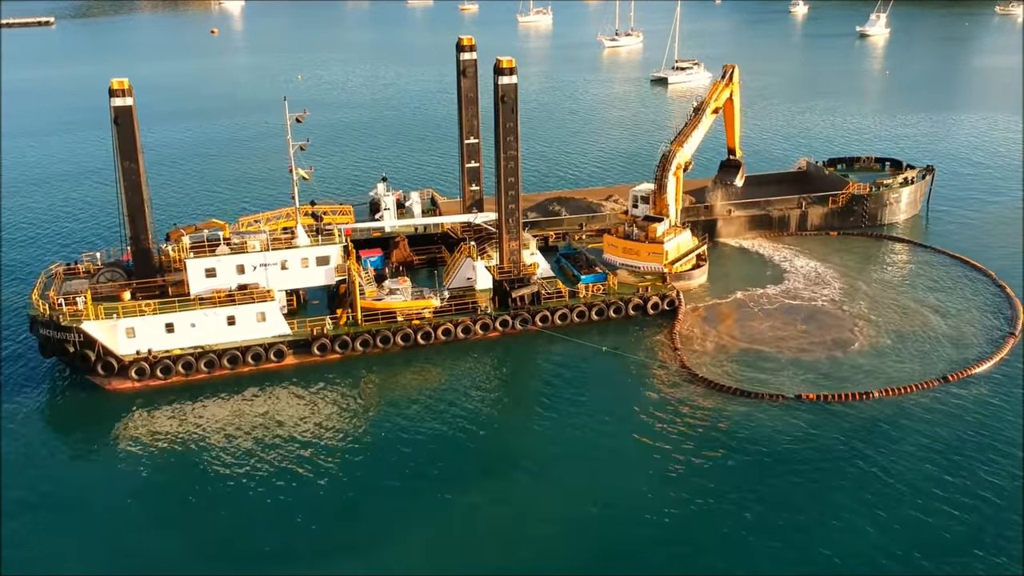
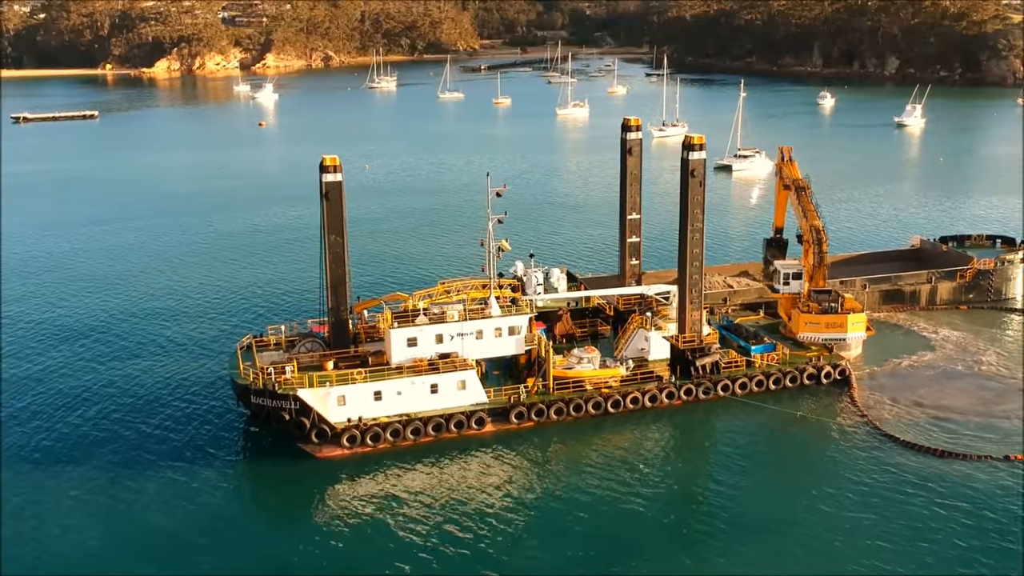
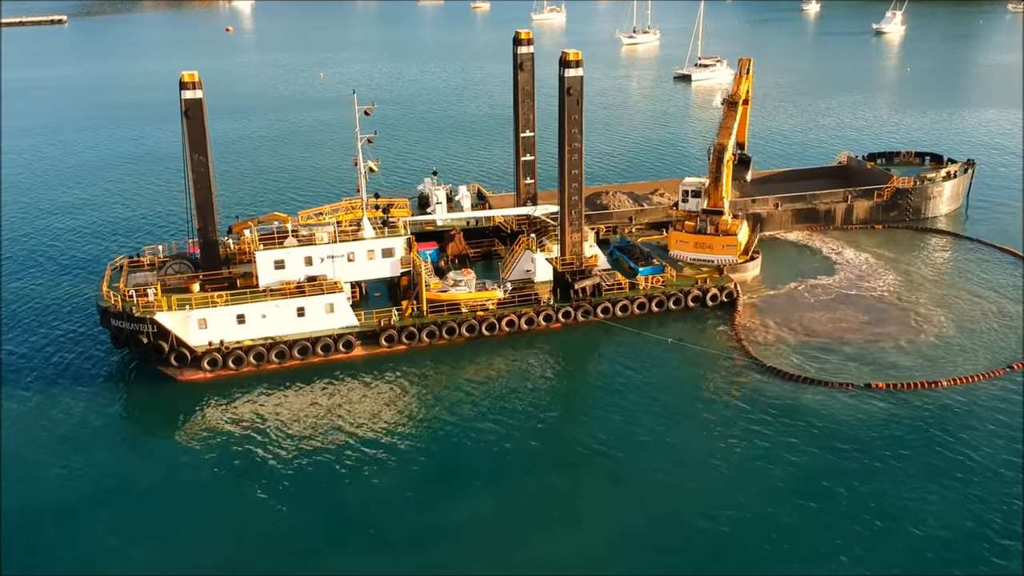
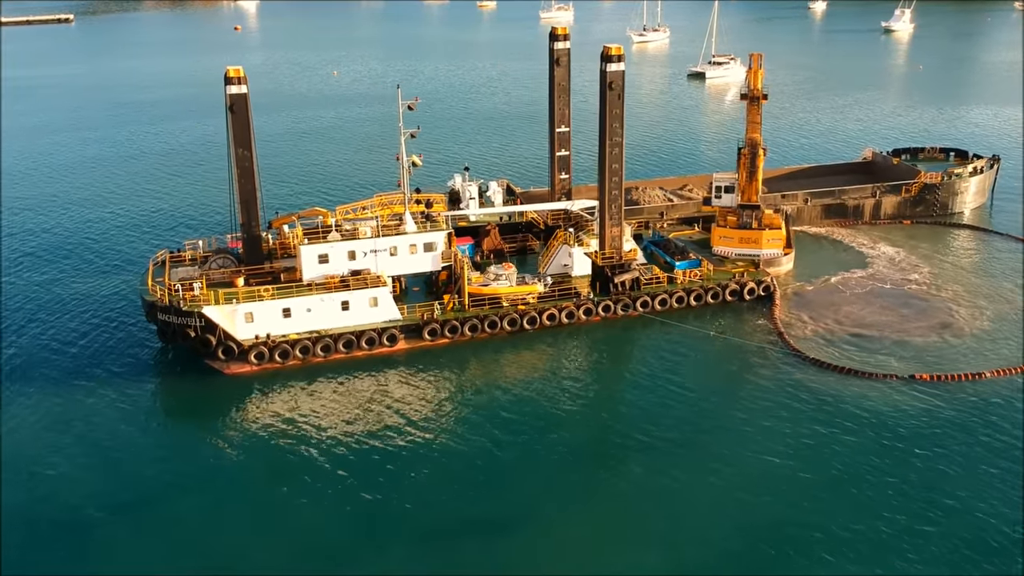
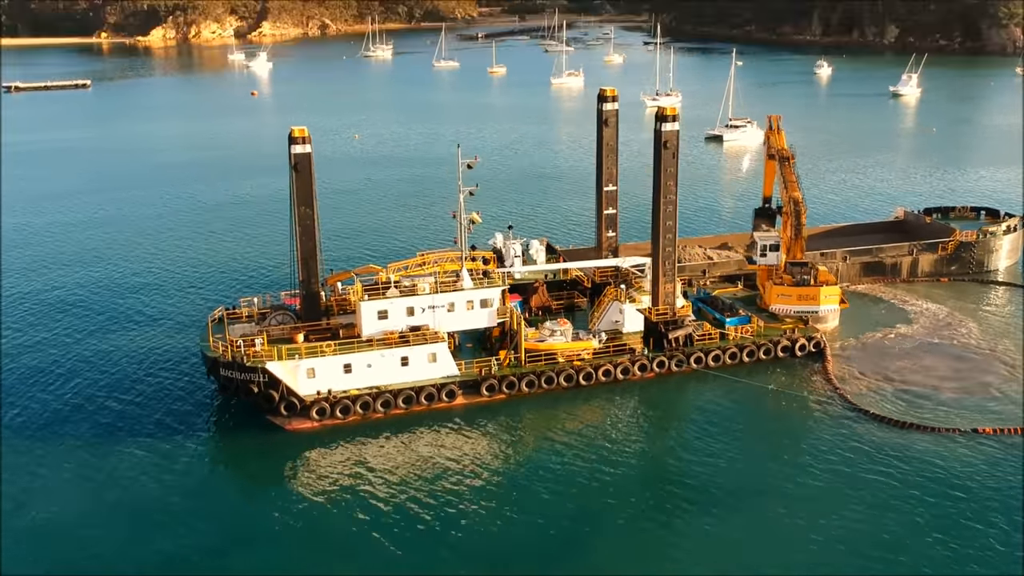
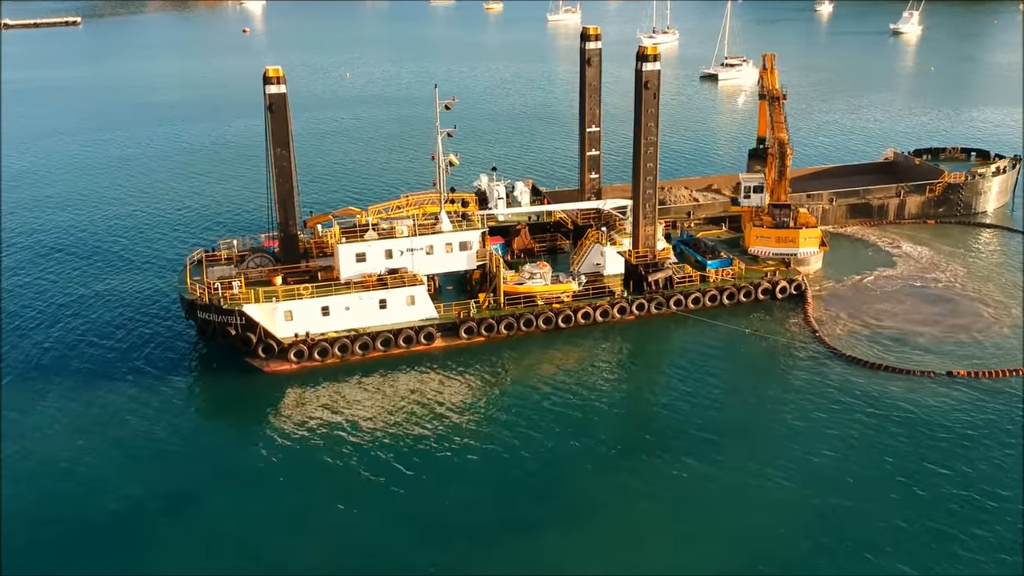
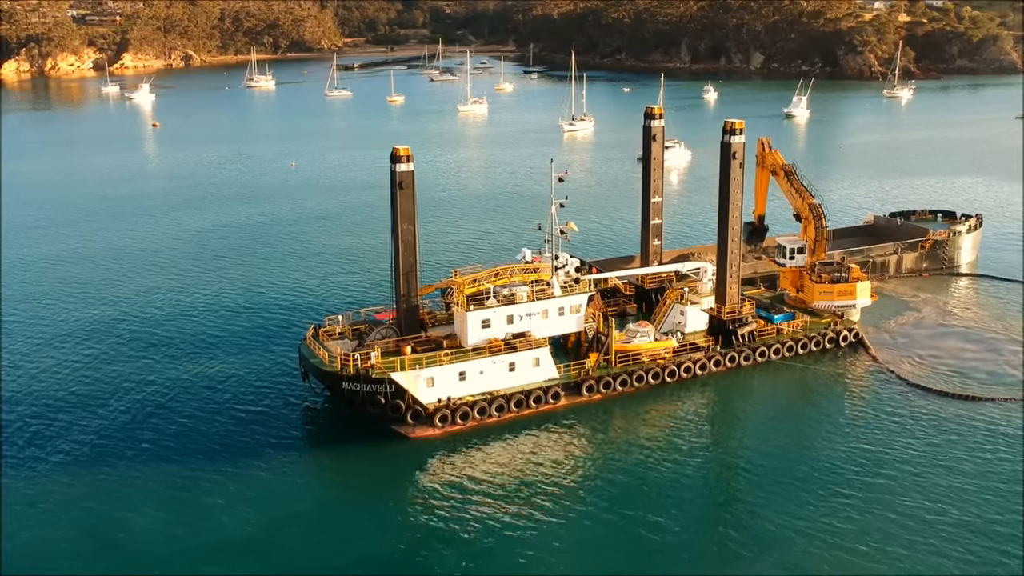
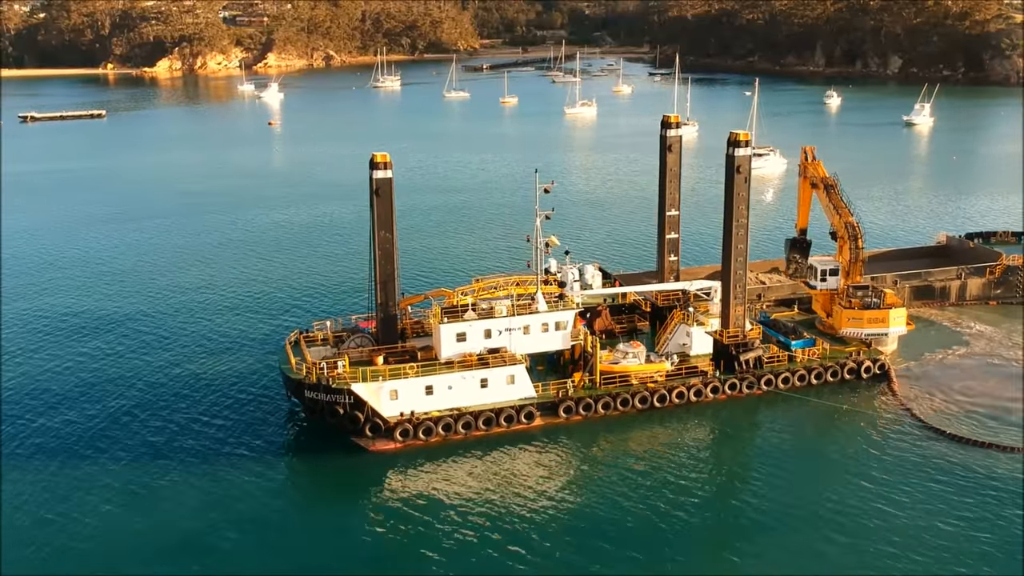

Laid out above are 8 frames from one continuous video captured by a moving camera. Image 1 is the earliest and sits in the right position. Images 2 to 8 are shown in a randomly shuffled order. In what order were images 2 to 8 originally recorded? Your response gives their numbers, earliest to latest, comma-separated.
3, 4, 6, 5, 2, 8, 7
